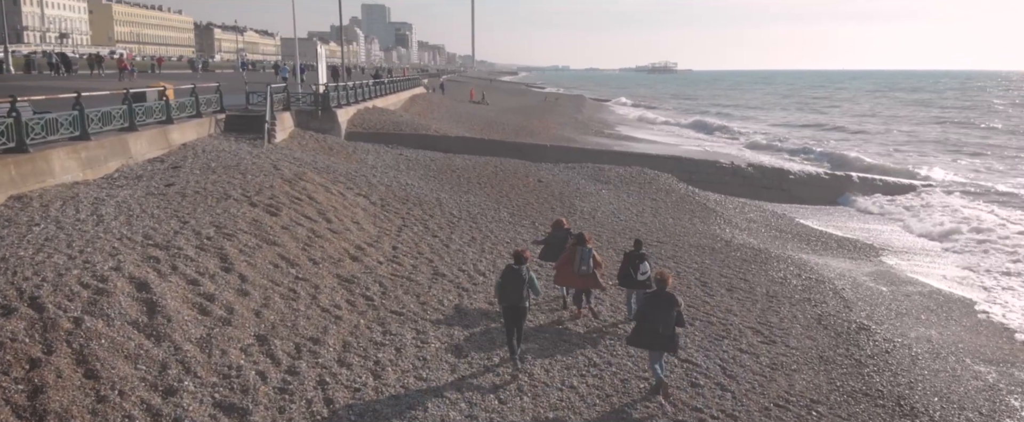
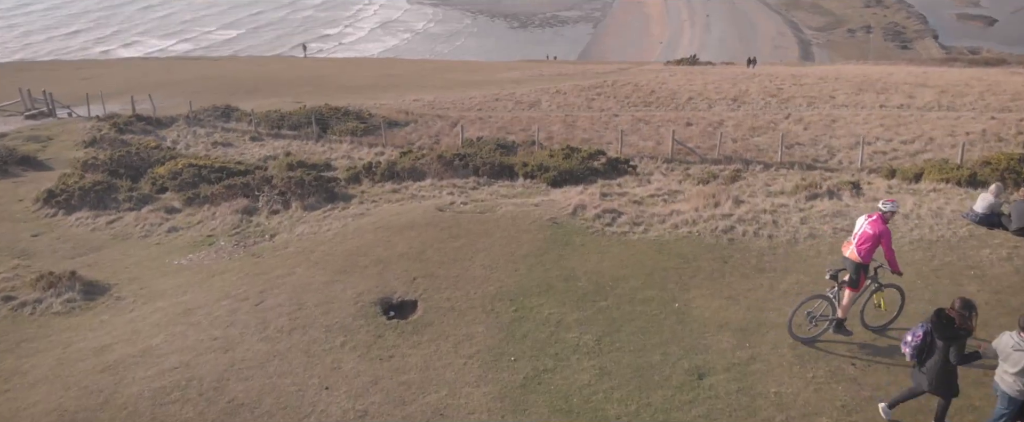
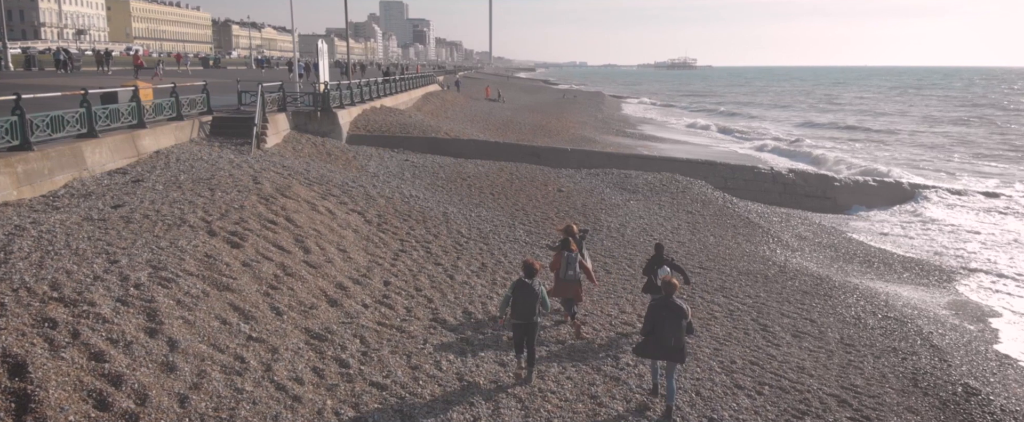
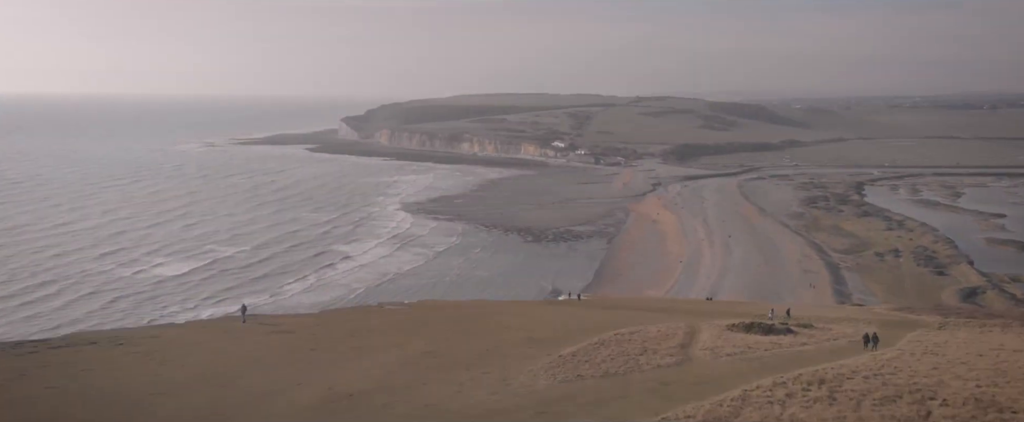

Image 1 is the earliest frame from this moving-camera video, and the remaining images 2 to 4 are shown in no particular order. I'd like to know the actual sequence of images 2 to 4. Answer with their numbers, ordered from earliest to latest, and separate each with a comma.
3, 2, 4
